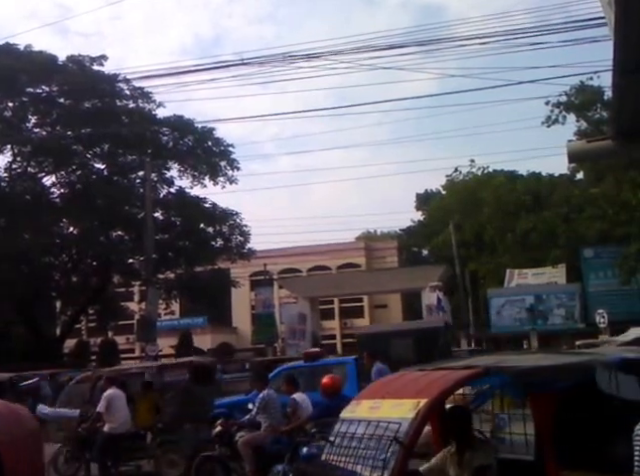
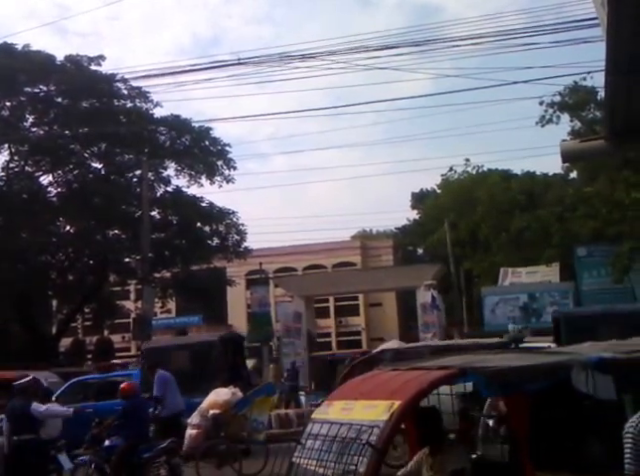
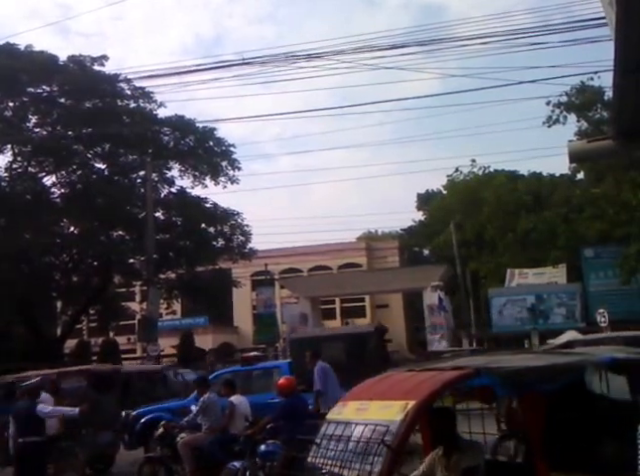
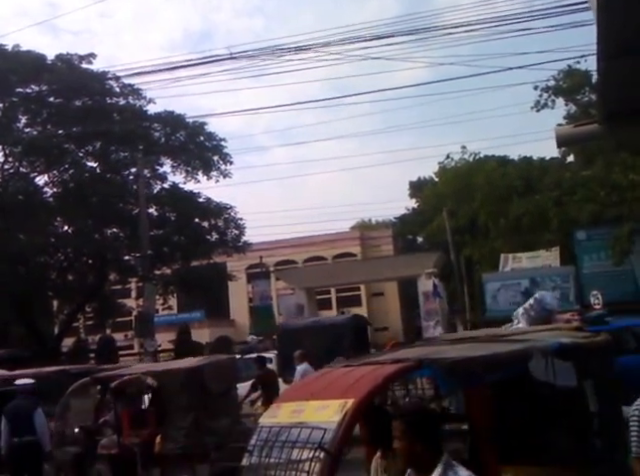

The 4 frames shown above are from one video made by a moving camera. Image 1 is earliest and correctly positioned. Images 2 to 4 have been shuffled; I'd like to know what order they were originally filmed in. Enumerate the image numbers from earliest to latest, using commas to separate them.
3, 2, 4
